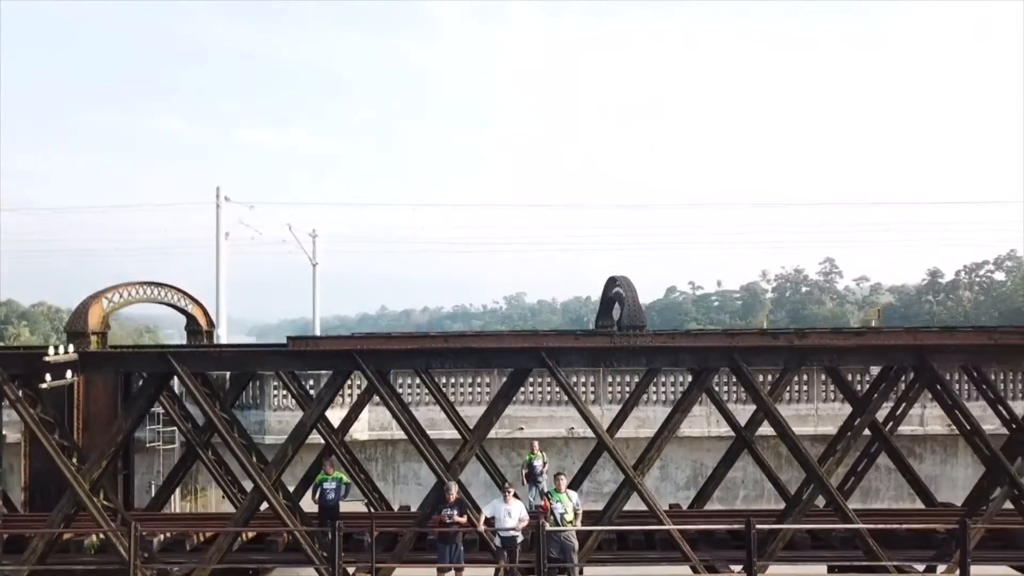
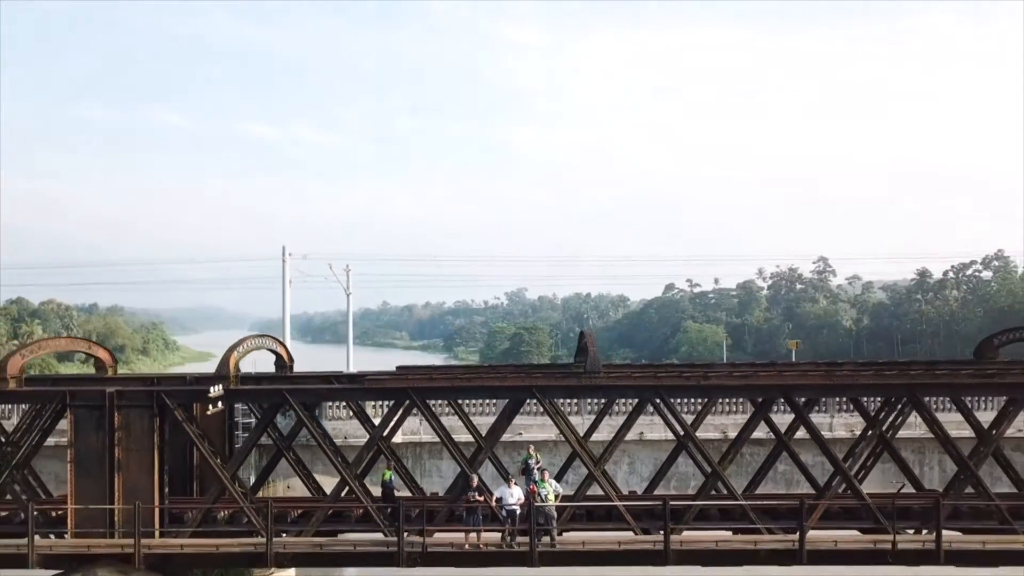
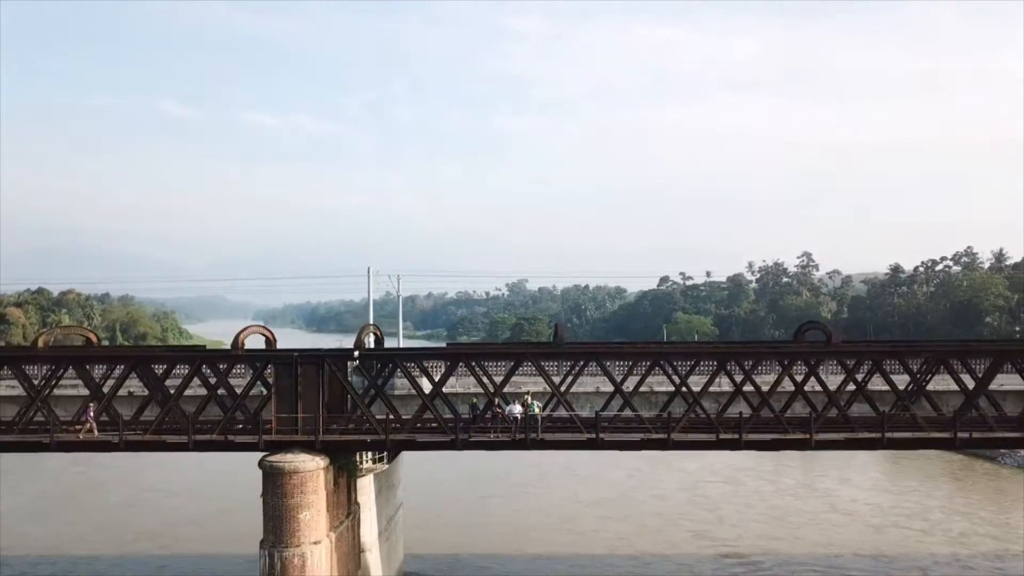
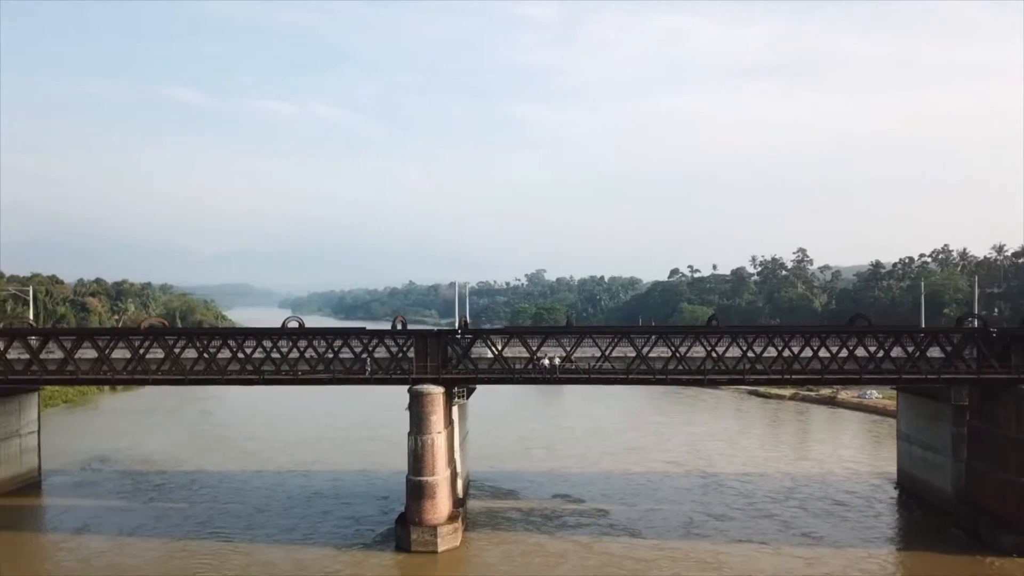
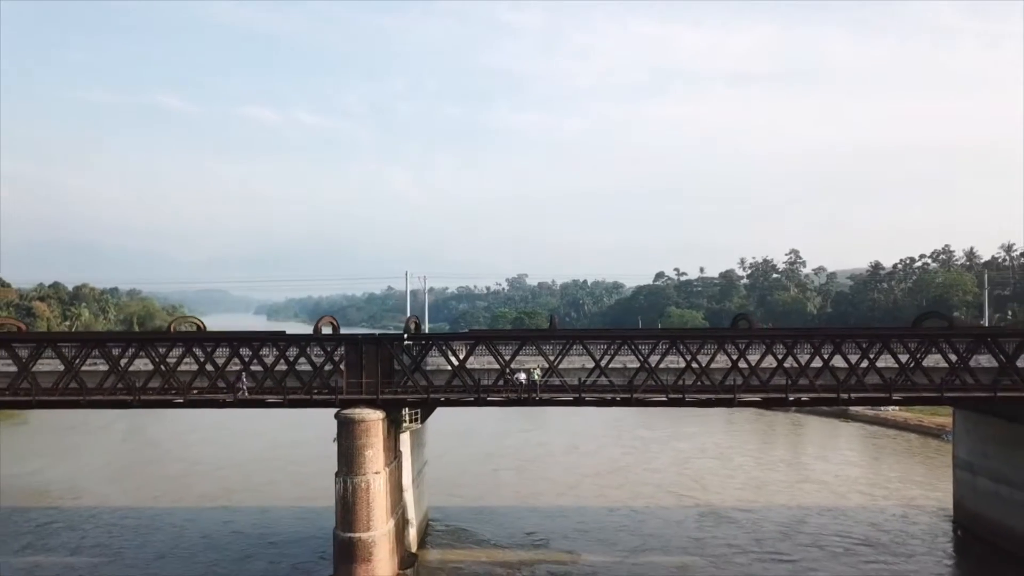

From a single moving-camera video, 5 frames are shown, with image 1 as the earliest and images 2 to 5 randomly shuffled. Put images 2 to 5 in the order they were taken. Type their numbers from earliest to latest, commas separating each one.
2, 3, 5, 4
